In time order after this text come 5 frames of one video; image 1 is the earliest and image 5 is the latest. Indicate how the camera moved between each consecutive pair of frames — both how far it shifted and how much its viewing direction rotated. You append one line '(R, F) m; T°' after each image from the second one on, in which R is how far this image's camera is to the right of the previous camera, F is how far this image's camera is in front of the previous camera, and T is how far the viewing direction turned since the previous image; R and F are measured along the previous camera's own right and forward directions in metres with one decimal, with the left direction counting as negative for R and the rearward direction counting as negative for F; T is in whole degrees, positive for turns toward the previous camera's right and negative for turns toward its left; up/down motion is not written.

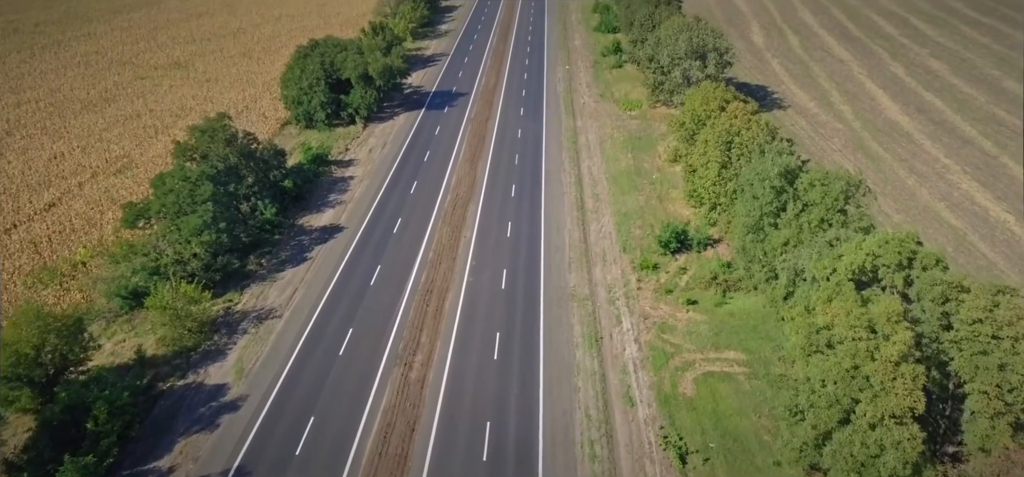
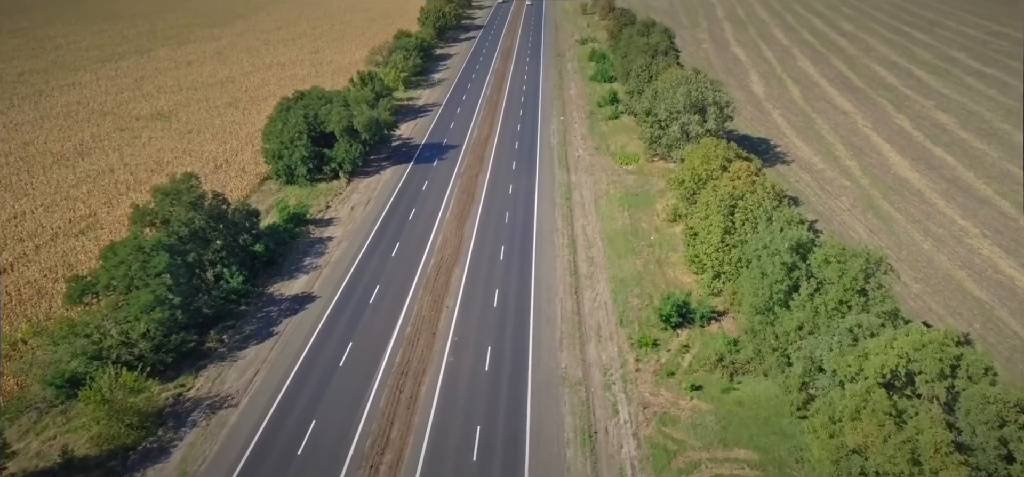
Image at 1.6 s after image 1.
(+0.7, +3.8) m; 0°
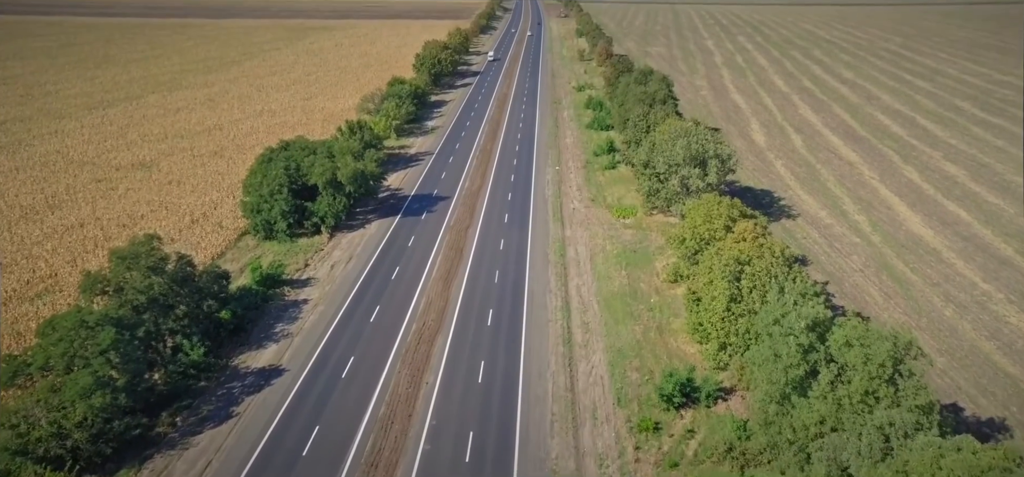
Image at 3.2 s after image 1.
(+0.7, +3.8) m; 0°
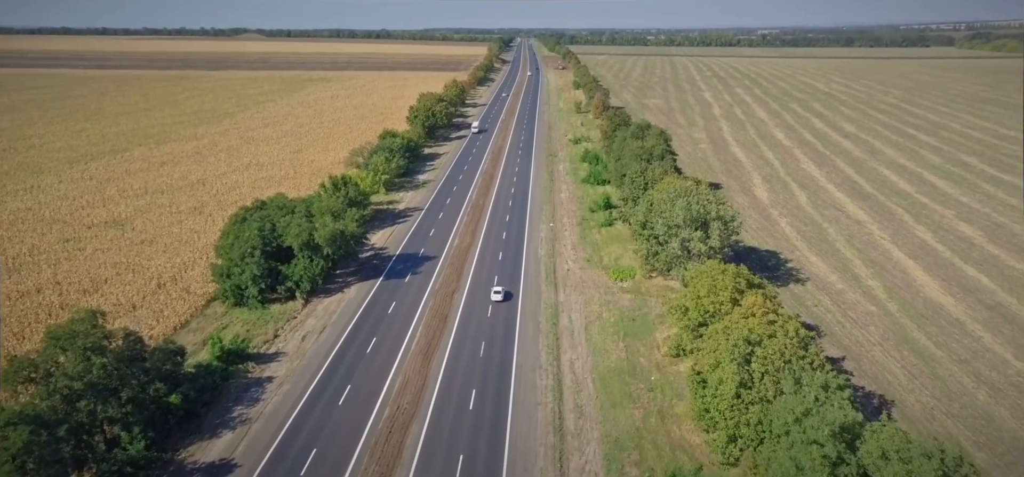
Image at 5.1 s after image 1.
(+0.9, +4.5) m; 0°
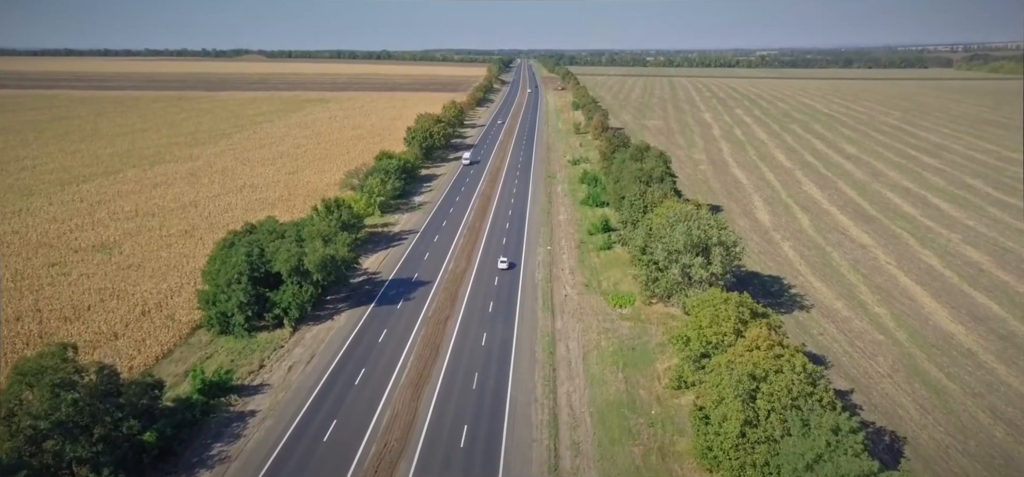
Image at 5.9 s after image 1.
(+0.4, +1.9) m; 0°
